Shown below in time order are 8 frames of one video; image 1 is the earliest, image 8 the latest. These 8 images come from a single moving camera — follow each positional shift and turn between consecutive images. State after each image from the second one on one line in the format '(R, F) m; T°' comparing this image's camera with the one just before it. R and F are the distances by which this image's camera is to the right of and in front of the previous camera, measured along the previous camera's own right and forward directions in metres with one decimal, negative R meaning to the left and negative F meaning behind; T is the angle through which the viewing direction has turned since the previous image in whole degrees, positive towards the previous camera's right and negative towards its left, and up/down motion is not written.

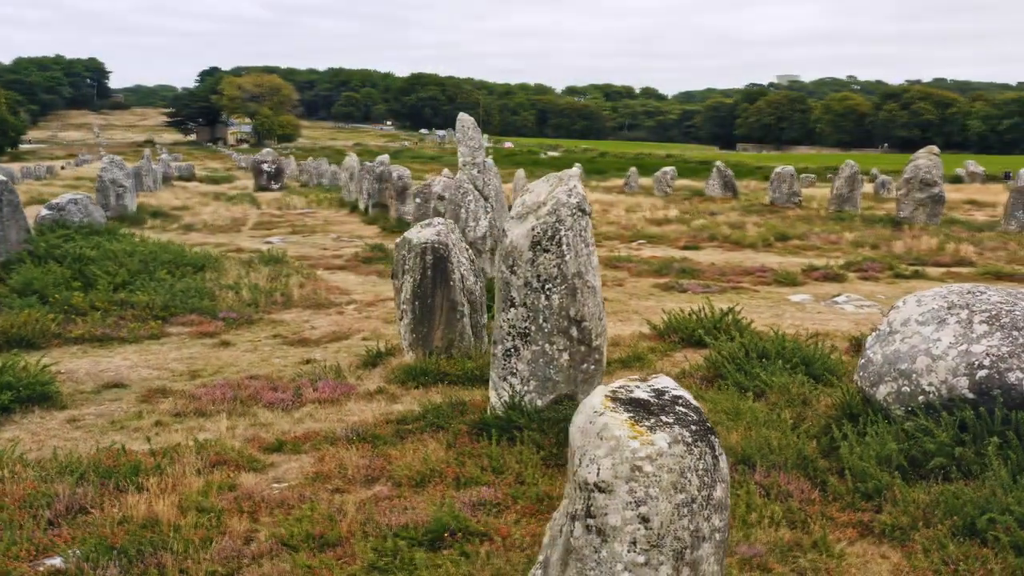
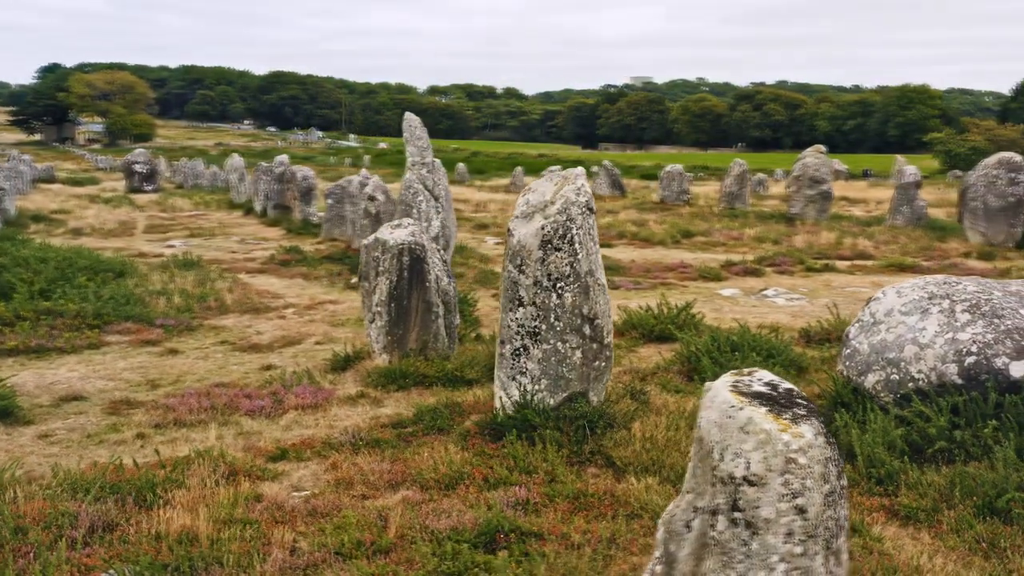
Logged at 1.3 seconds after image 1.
(-0.8, +0.1) m; +6°
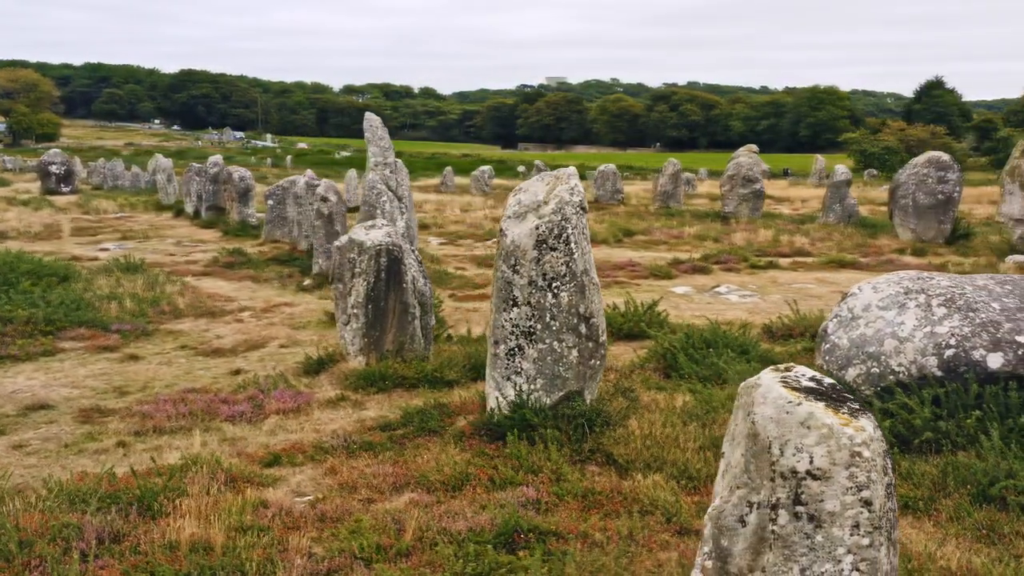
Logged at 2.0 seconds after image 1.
(-0.4, 0.0) m; +4°
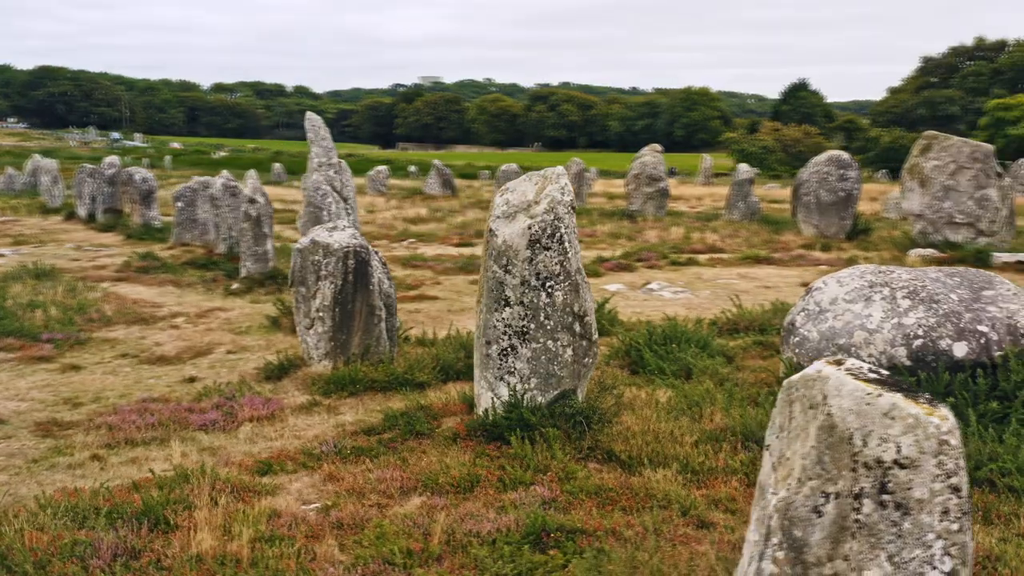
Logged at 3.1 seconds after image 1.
(-0.6, 0.0) m; +6°
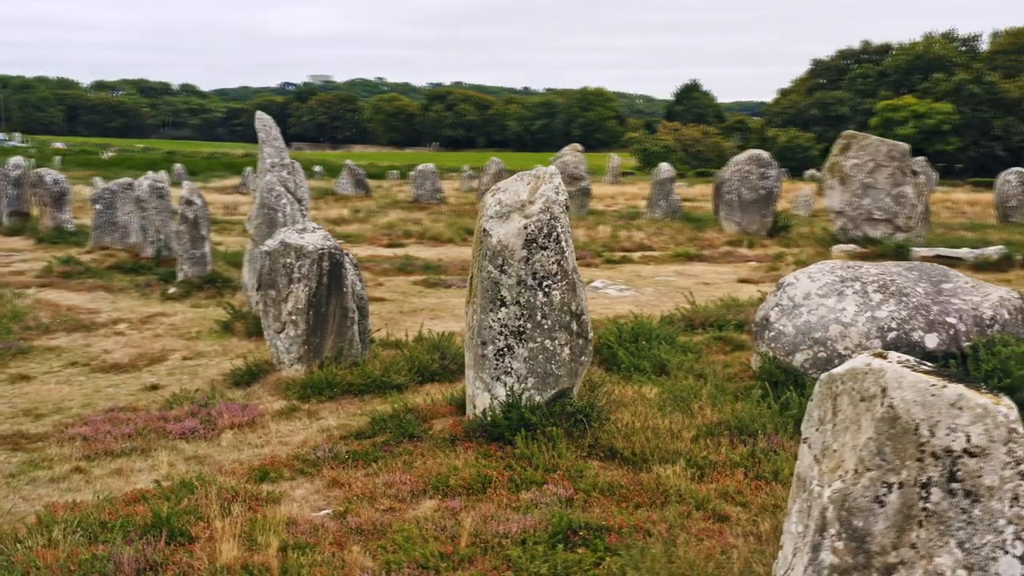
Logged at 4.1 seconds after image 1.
(-0.6, 0.0) m; +5°
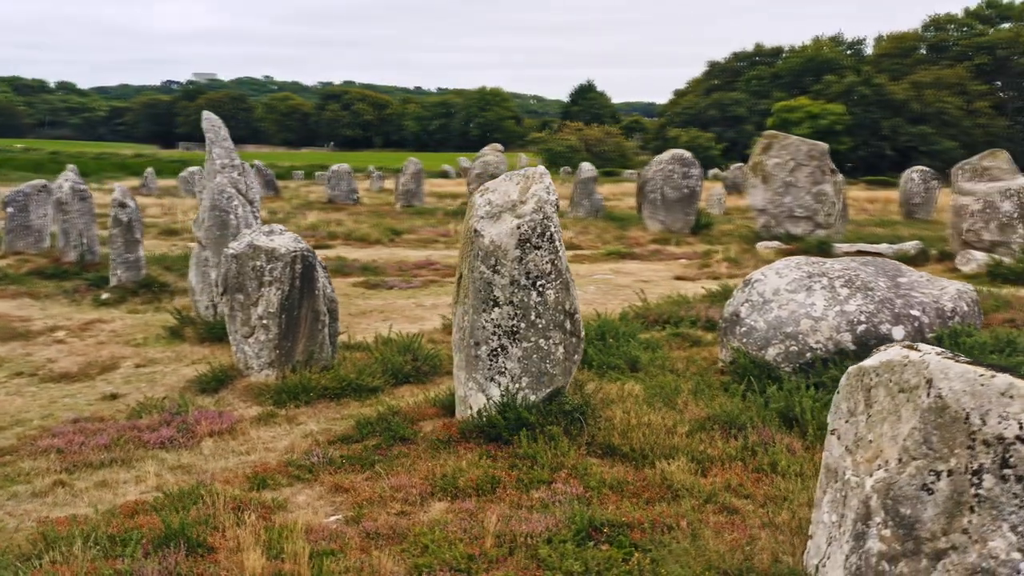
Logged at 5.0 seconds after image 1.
(-0.5, 0.0) m; +5°
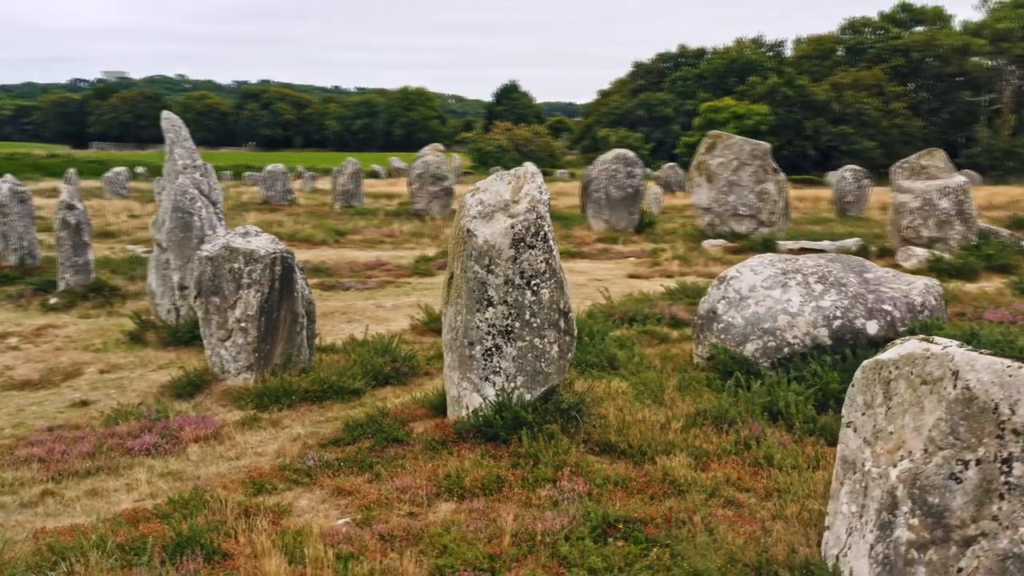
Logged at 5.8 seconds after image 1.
(-0.4, 0.0) m; +4°
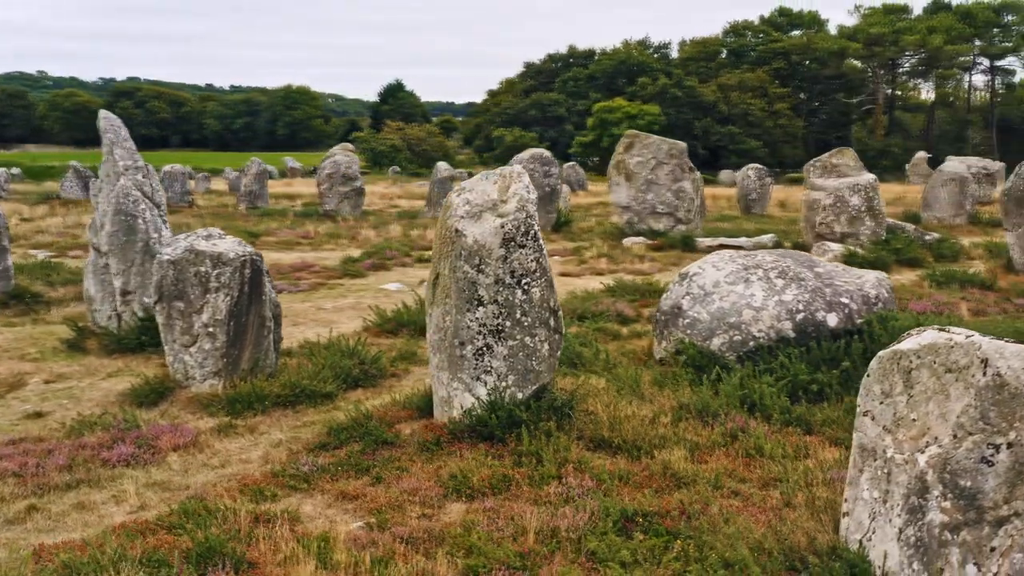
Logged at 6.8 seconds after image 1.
(-0.6, 0.0) m; +6°
